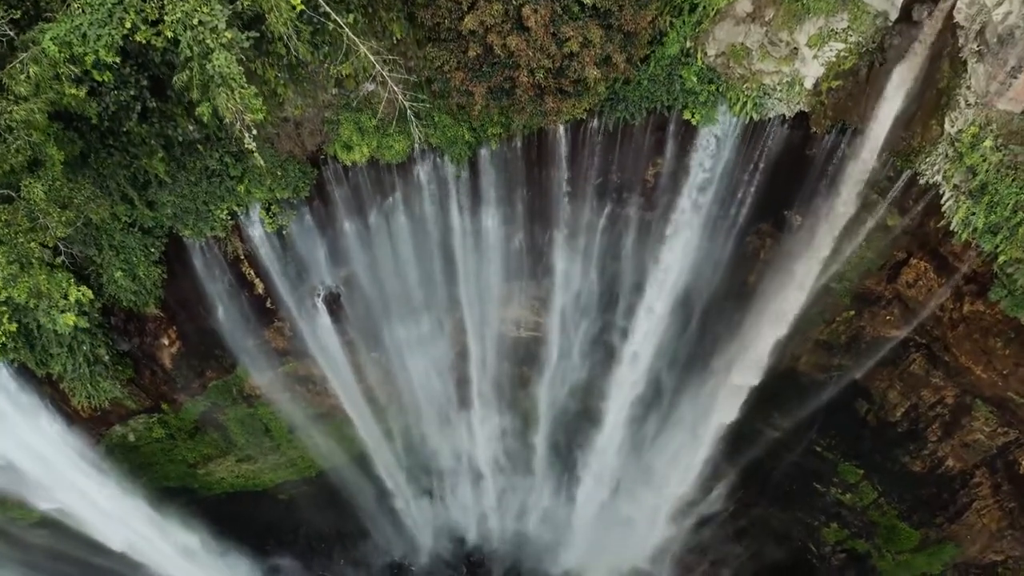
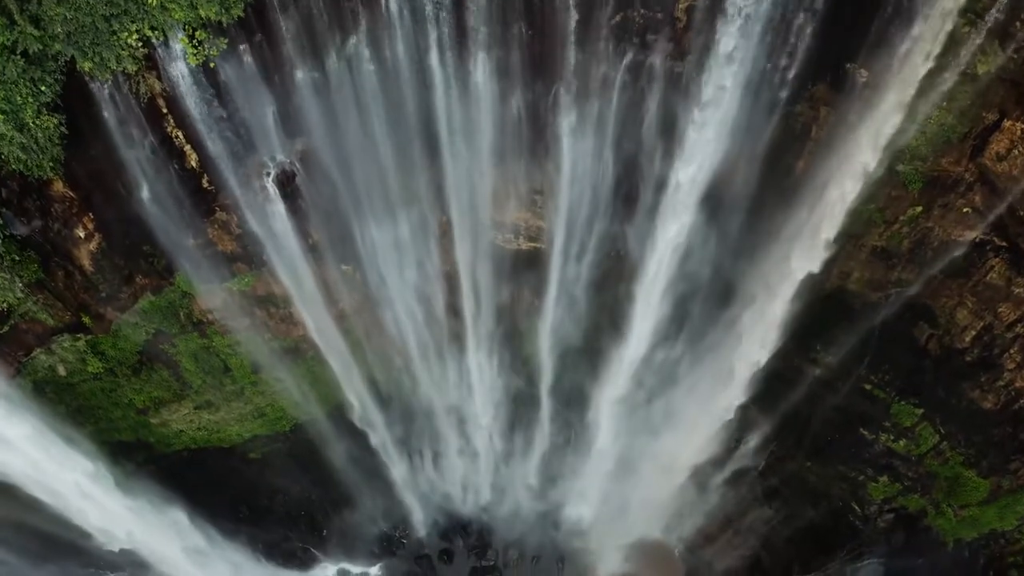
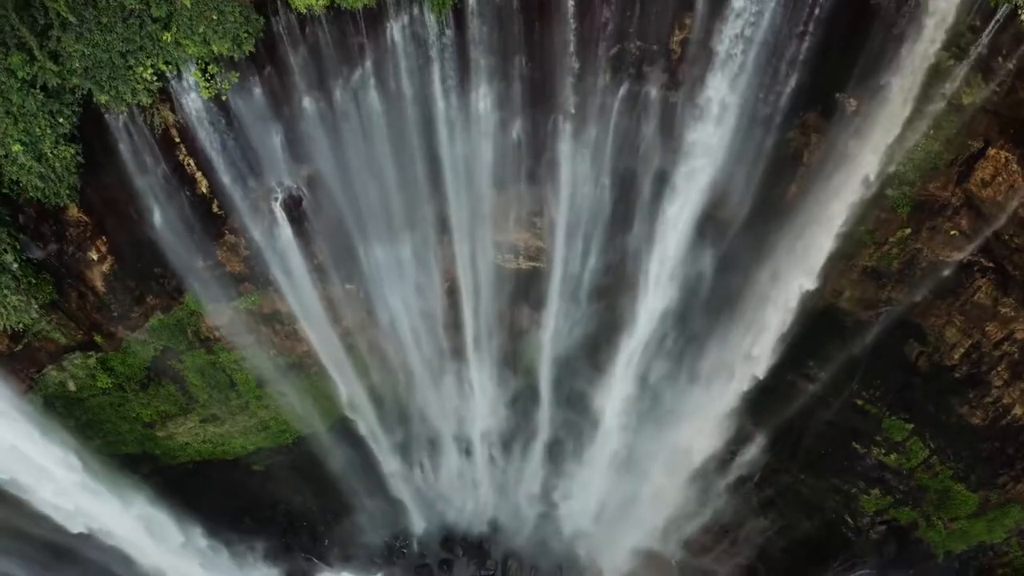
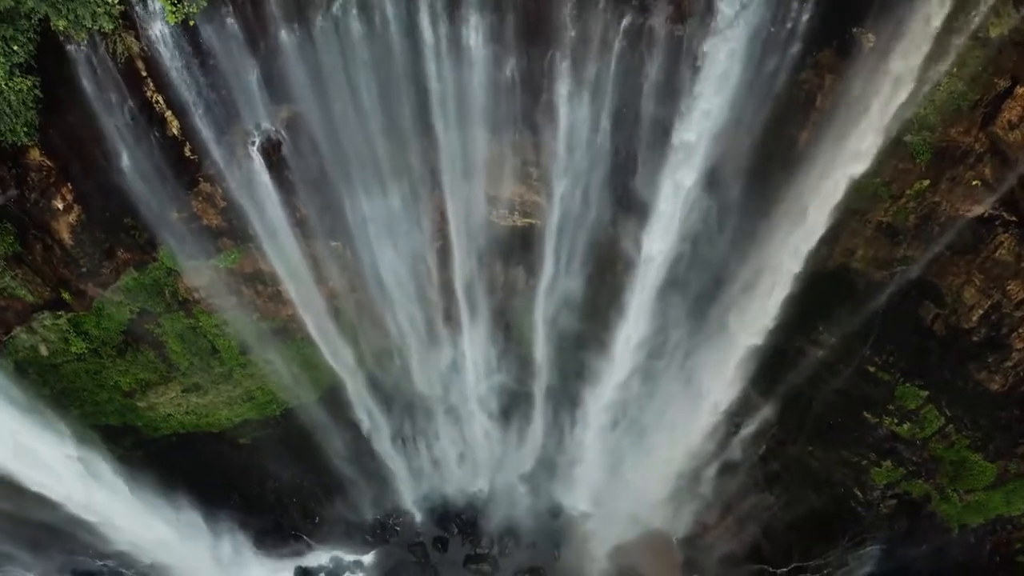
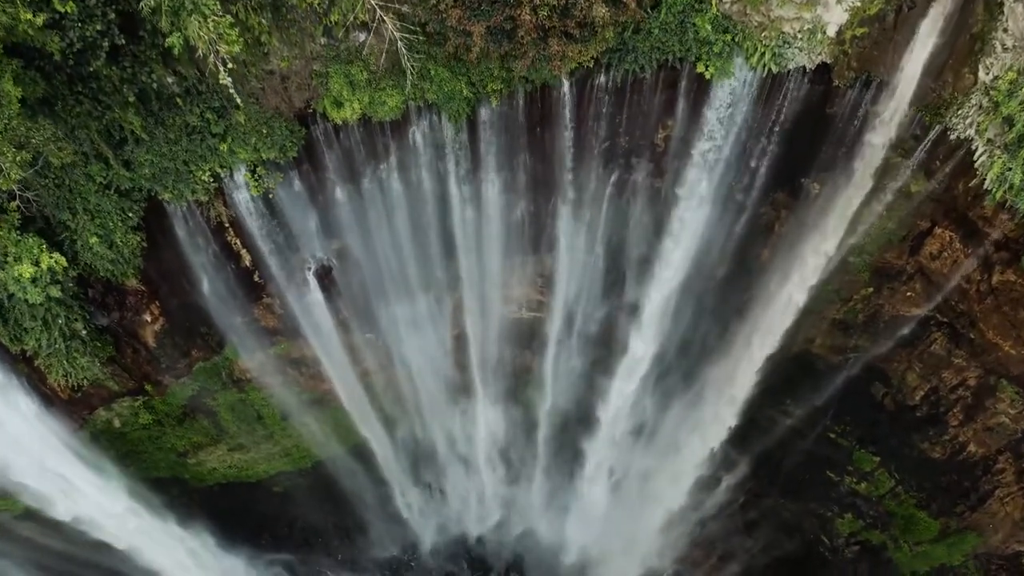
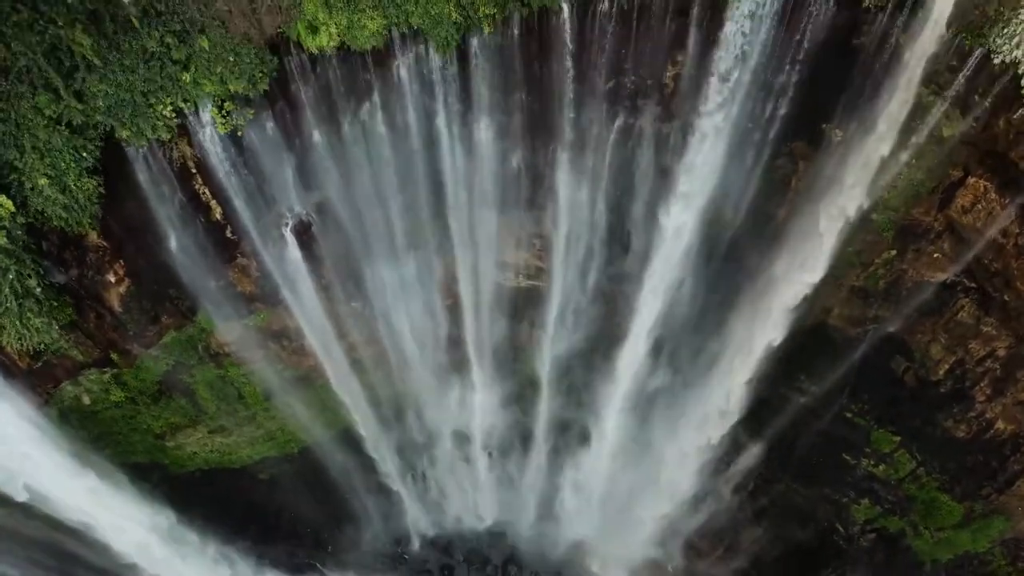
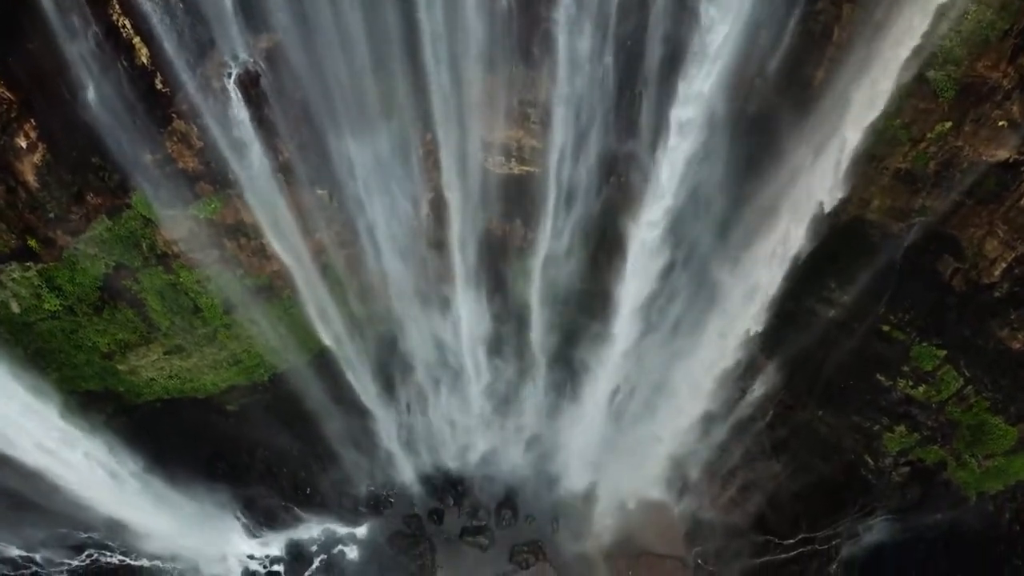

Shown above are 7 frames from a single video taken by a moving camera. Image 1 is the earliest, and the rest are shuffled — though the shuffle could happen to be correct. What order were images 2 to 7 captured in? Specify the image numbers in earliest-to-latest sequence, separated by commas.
5, 6, 3, 2, 4, 7
